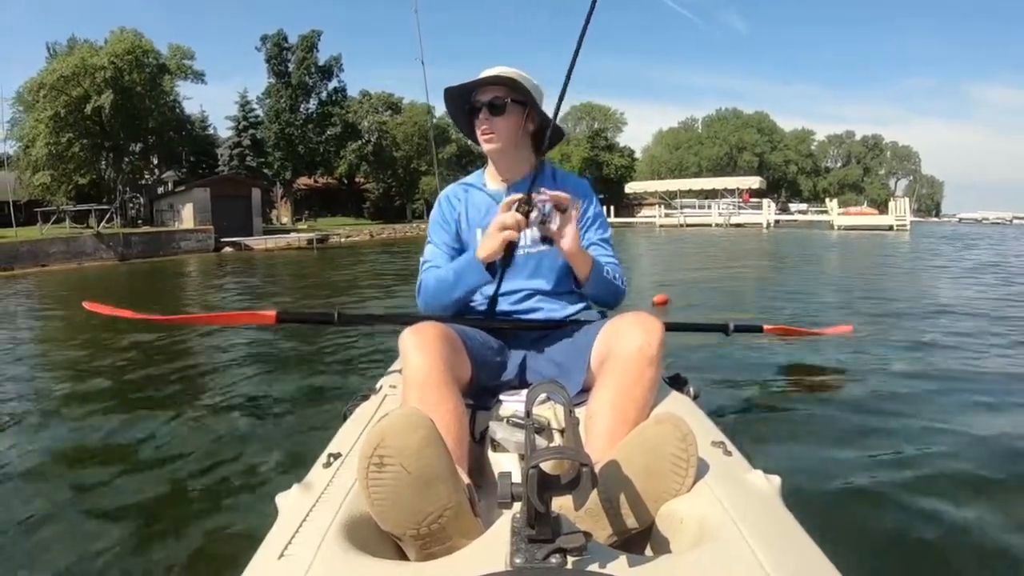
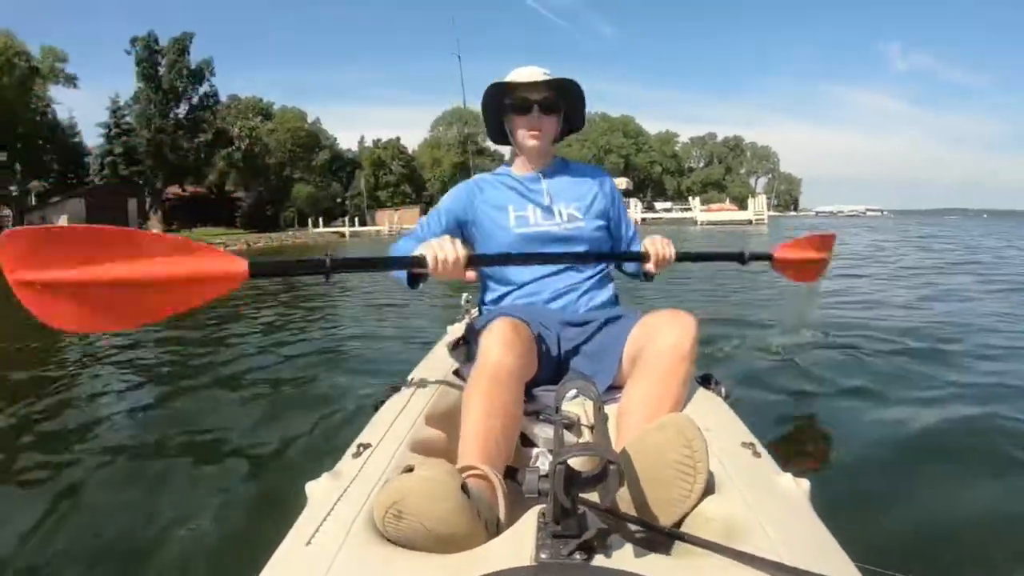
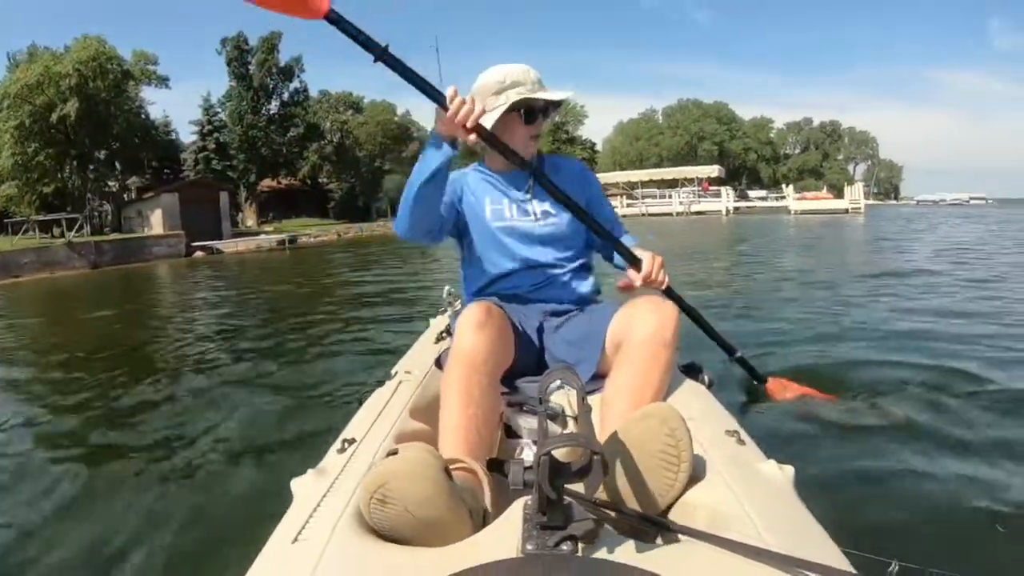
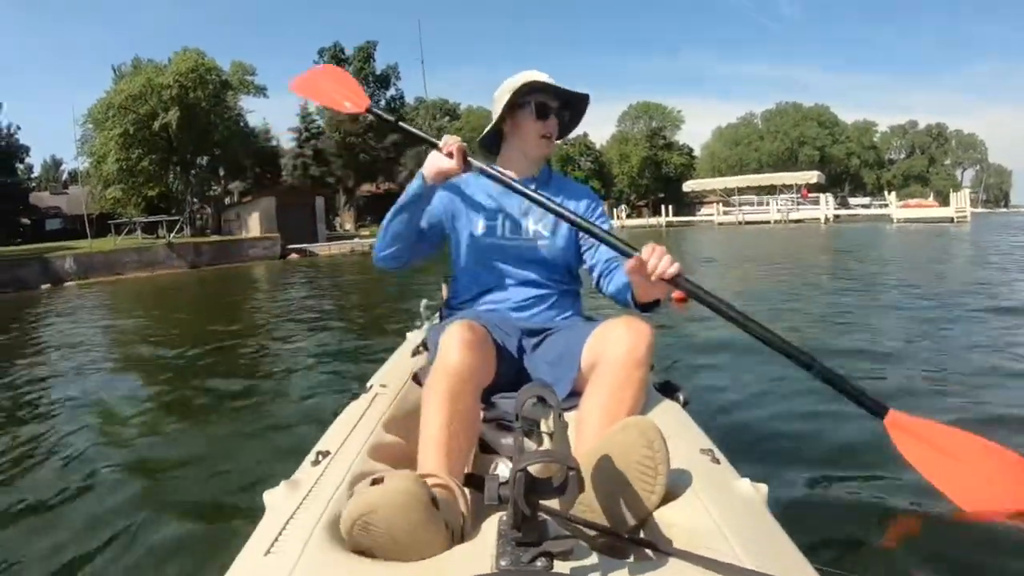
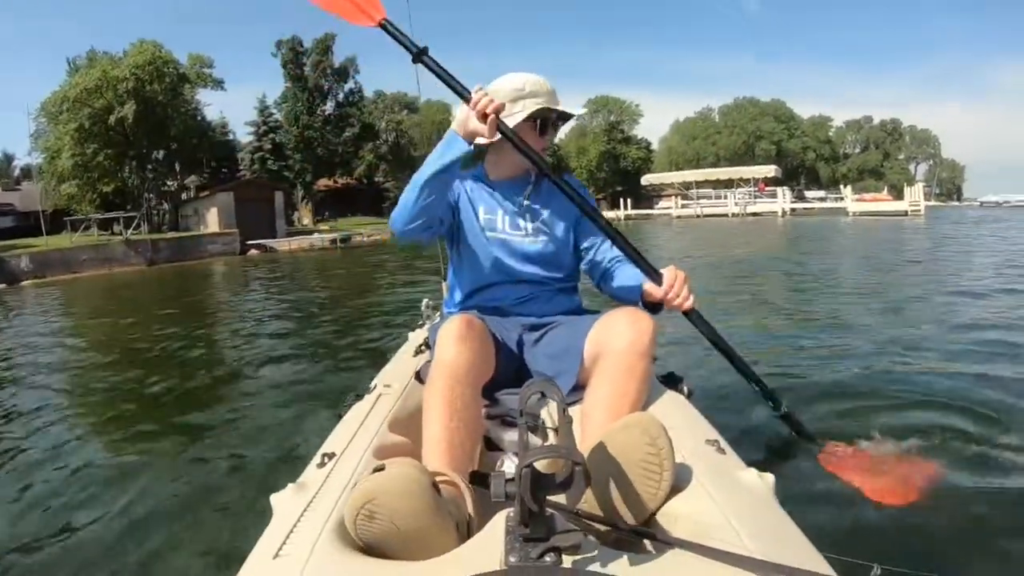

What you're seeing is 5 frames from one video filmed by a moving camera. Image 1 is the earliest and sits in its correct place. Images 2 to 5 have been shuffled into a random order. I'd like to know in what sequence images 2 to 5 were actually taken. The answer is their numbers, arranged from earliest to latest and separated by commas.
4, 5, 3, 2
